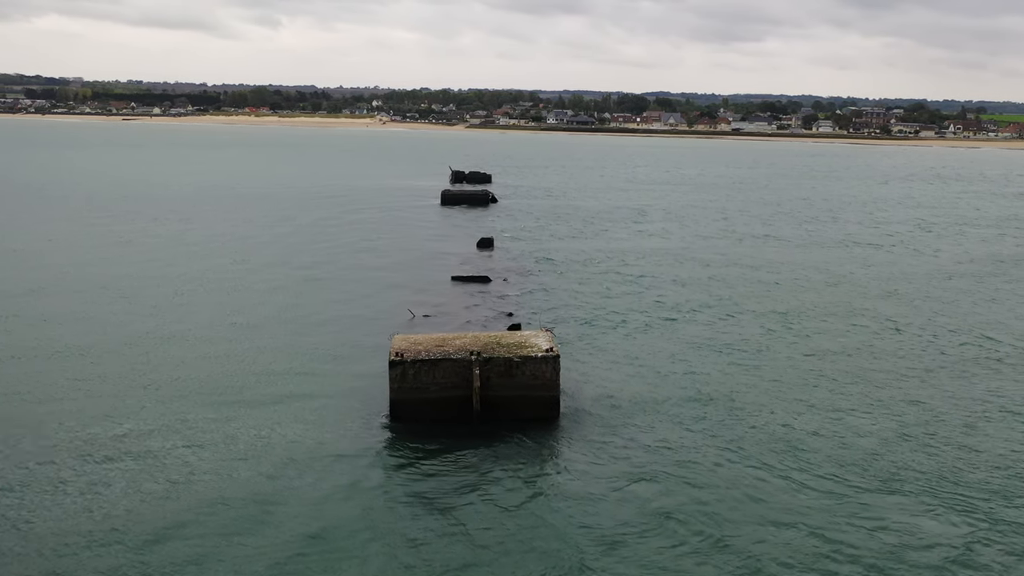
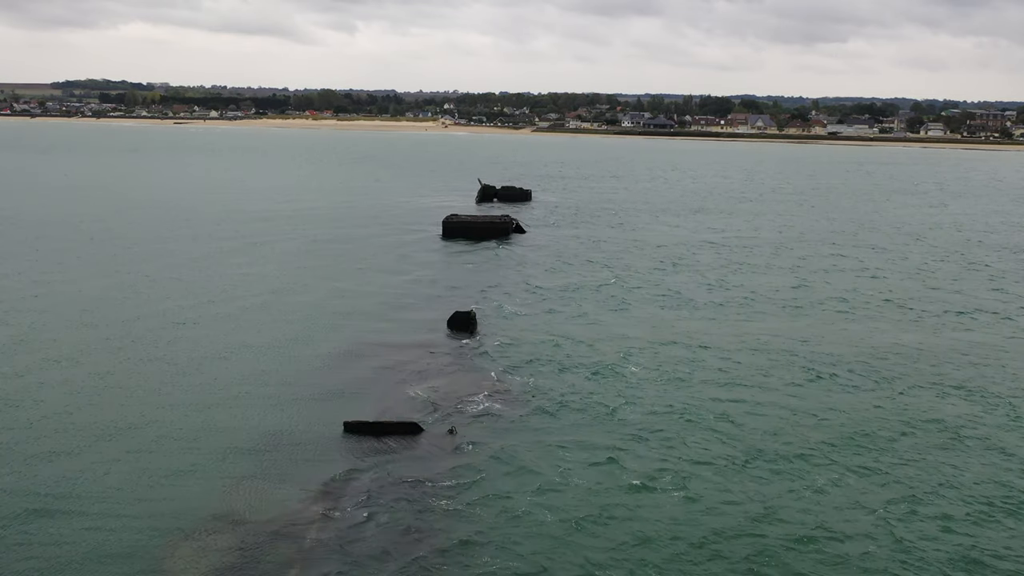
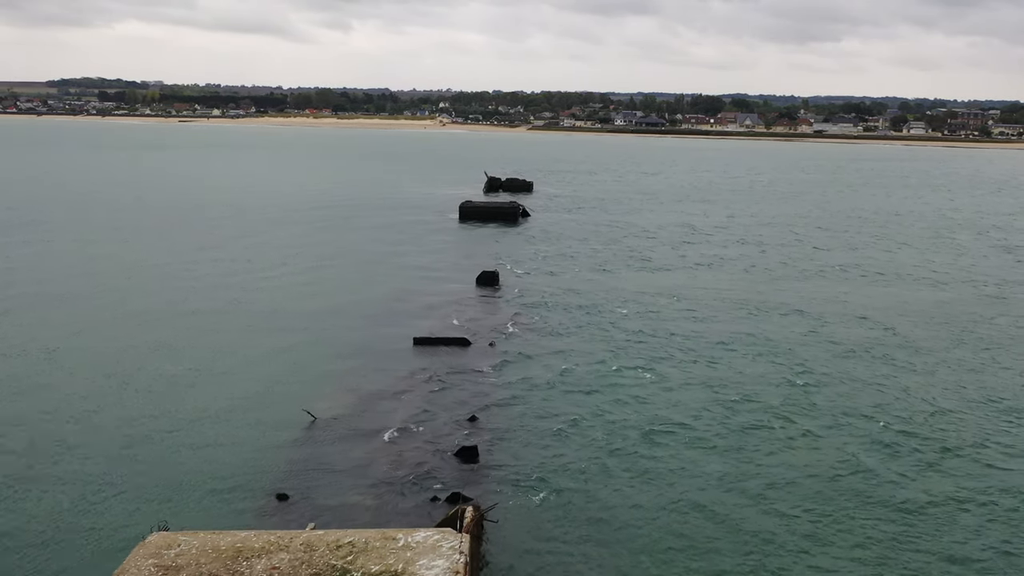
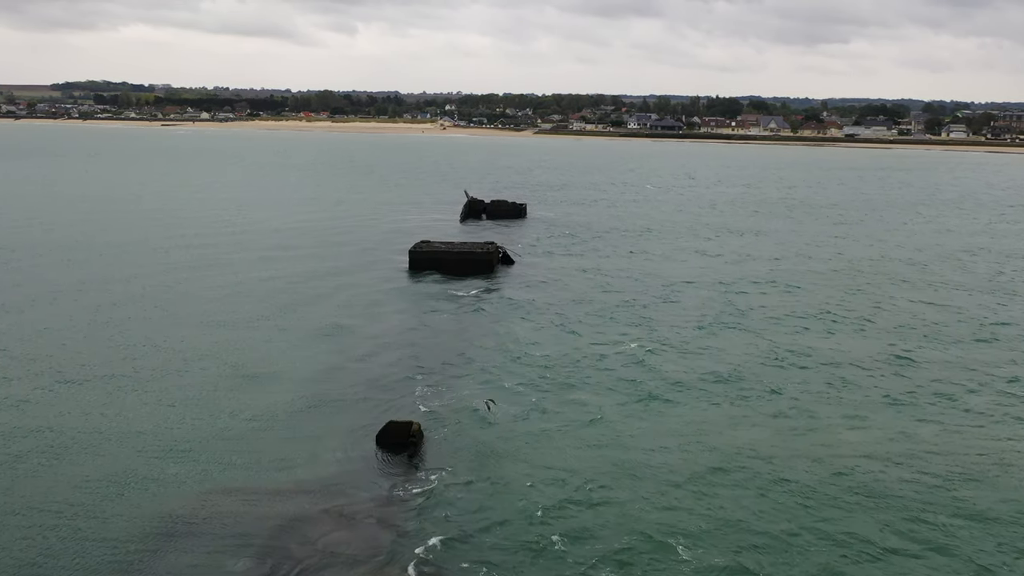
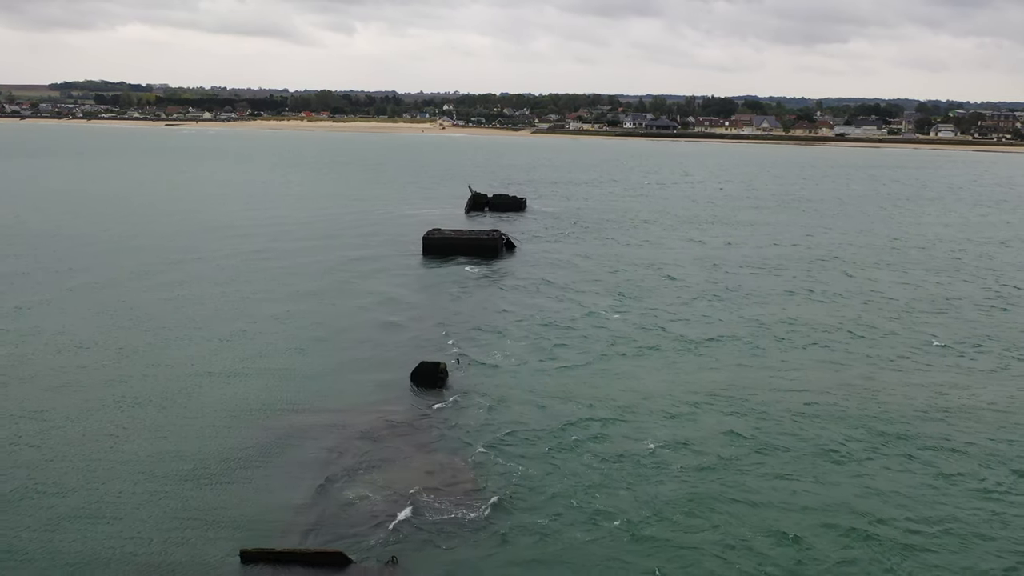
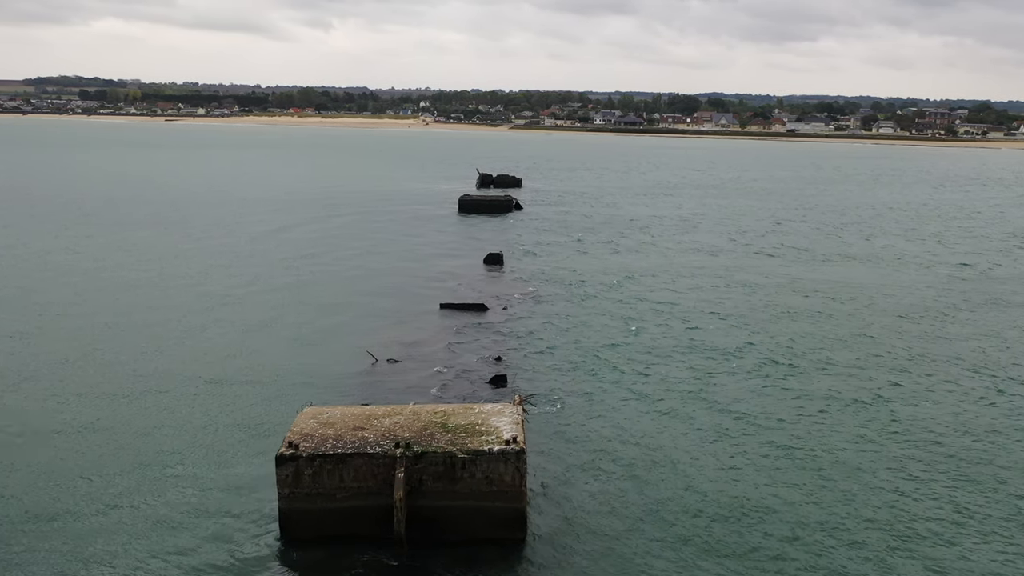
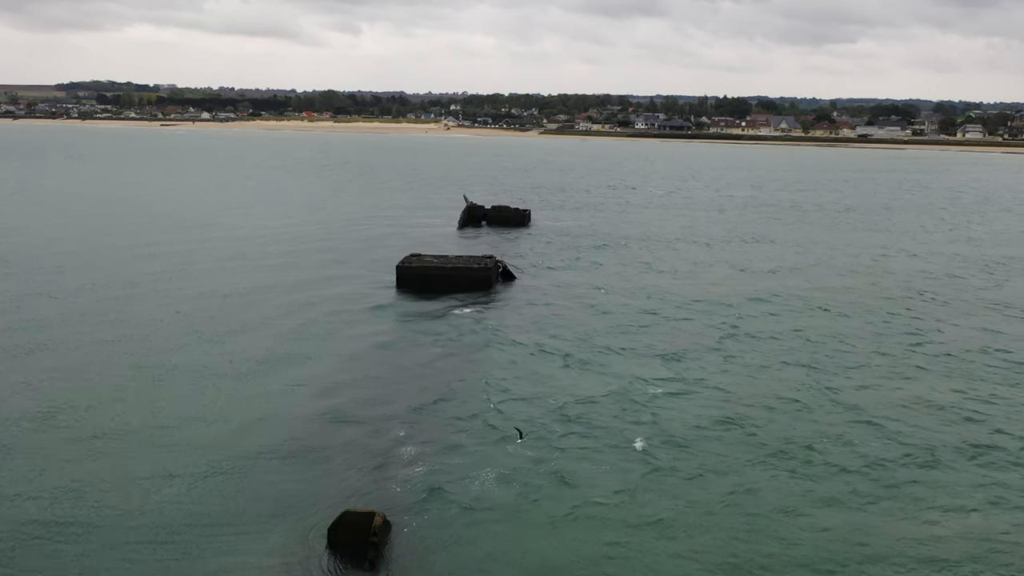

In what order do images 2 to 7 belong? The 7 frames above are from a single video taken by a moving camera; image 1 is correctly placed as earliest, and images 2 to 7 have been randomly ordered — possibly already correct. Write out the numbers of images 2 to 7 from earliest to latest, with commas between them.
6, 3, 2, 5, 4, 7
